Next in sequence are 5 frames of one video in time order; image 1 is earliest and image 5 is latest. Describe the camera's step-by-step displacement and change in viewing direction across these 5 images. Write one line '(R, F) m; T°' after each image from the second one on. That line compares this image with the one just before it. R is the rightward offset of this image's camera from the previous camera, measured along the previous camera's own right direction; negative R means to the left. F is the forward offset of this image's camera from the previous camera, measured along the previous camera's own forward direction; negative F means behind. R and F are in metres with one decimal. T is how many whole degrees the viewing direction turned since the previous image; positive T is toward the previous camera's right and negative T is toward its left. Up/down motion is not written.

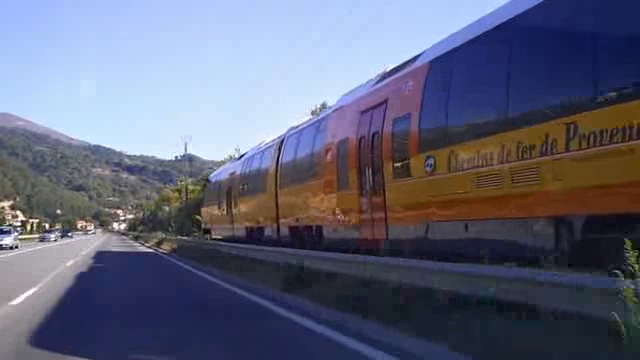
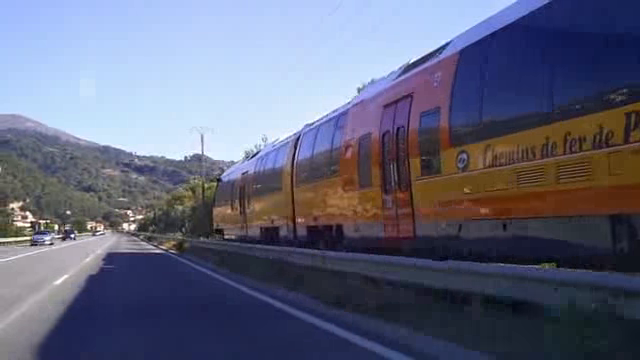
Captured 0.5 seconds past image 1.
(-0.2, +0.8) m; -1°
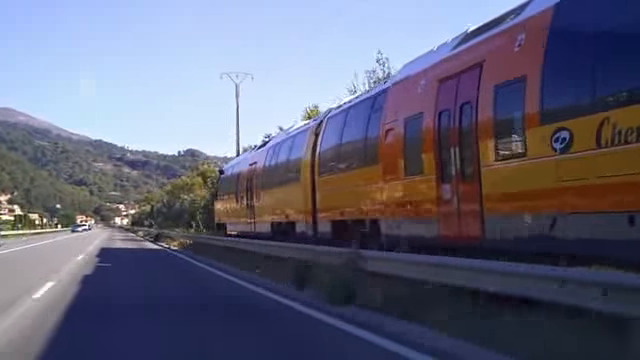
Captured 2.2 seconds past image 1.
(-0.8, +2.4) m; +1°
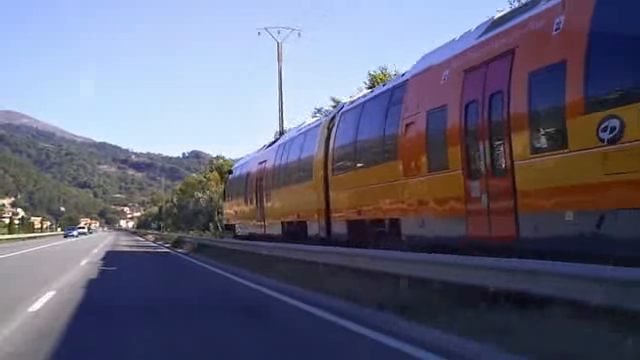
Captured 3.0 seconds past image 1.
(-0.2, +0.8) m; 0°
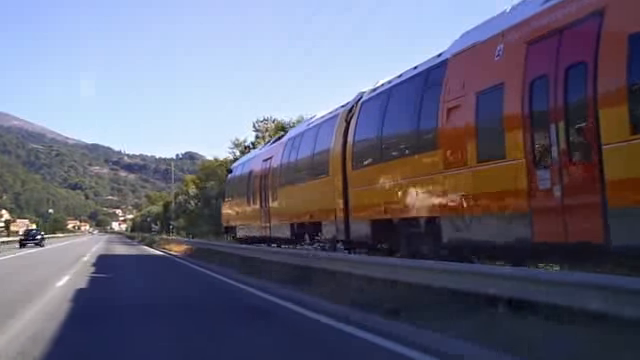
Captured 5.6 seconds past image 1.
(-0.5, +2.2) m; +1°
